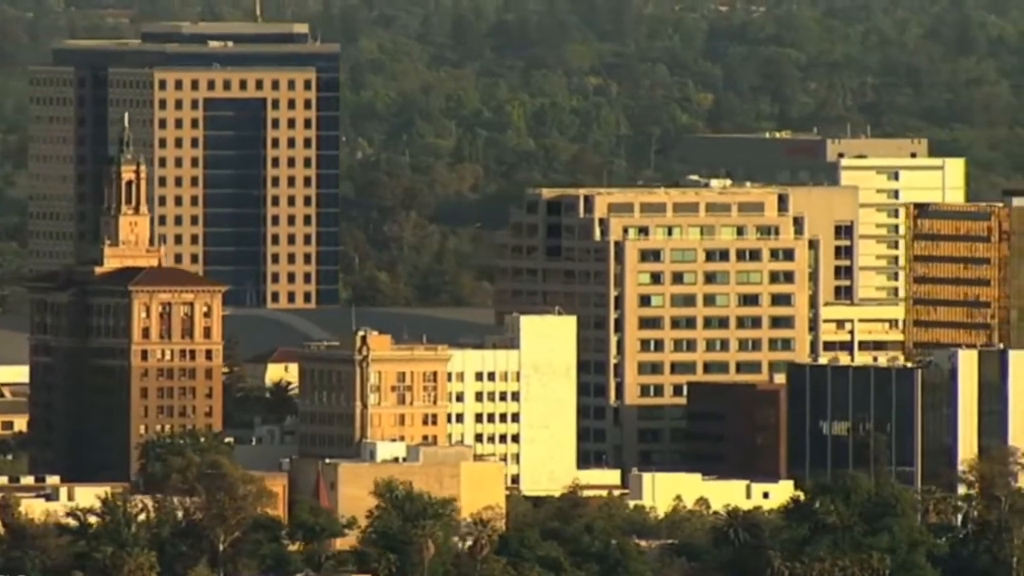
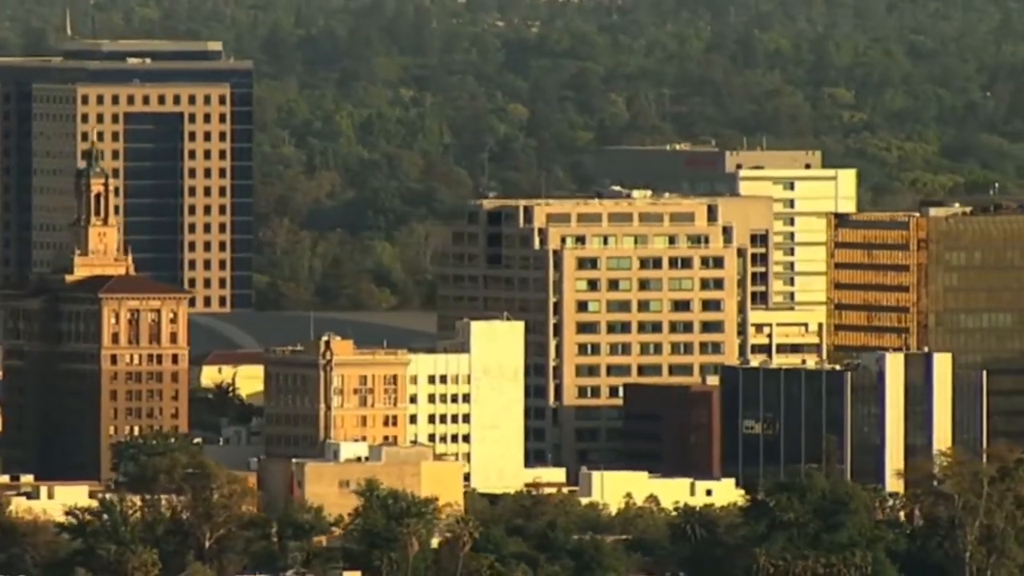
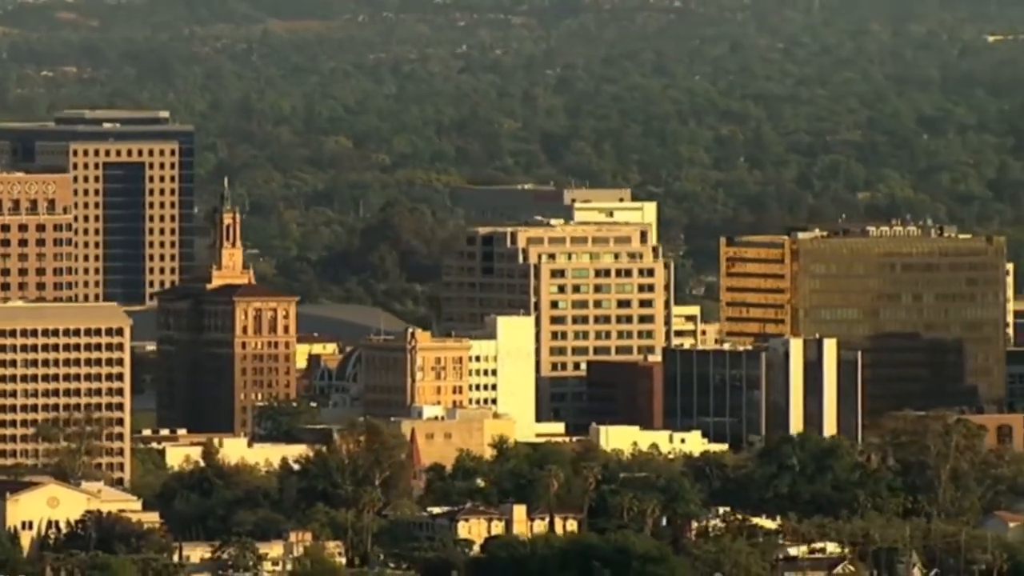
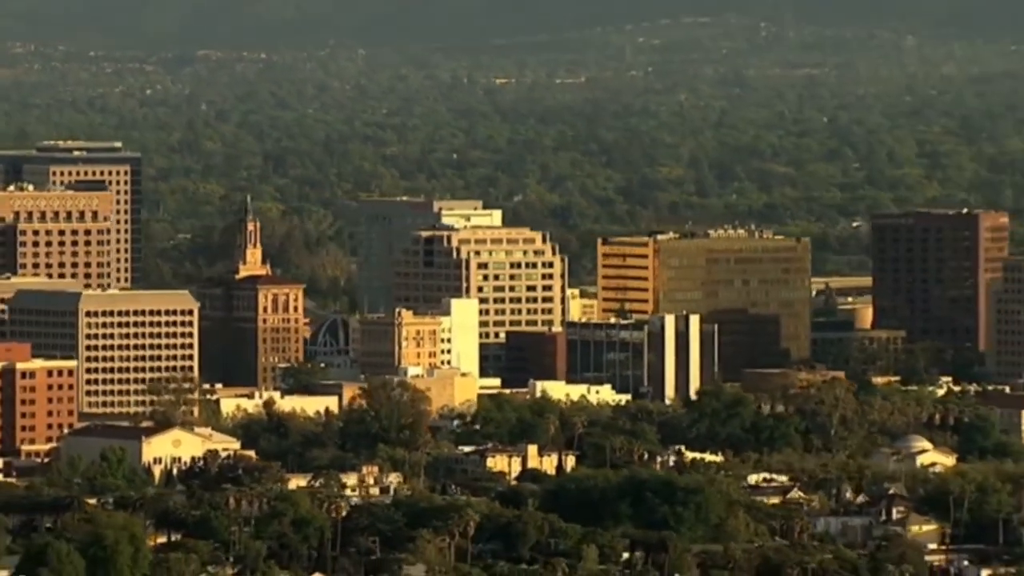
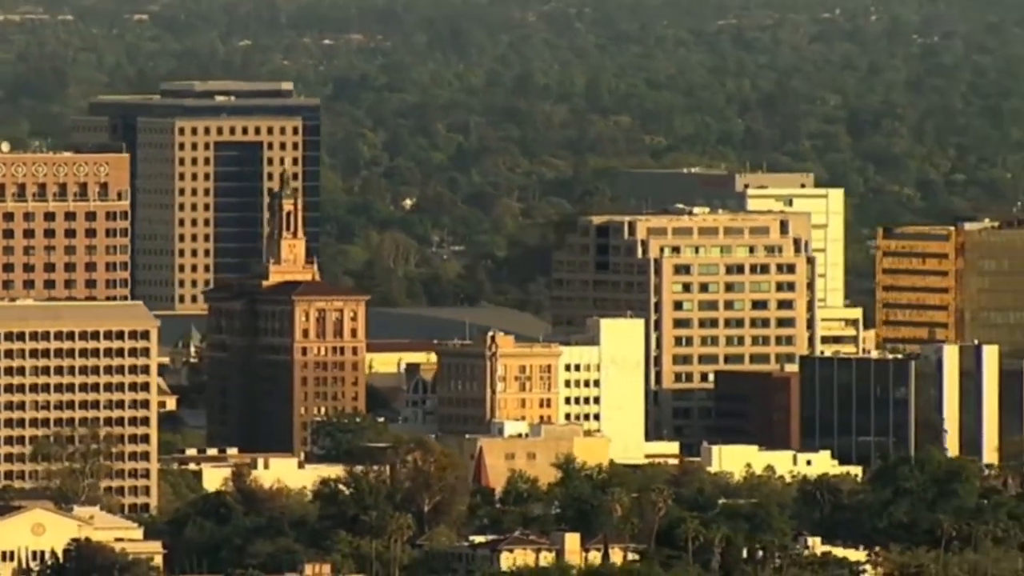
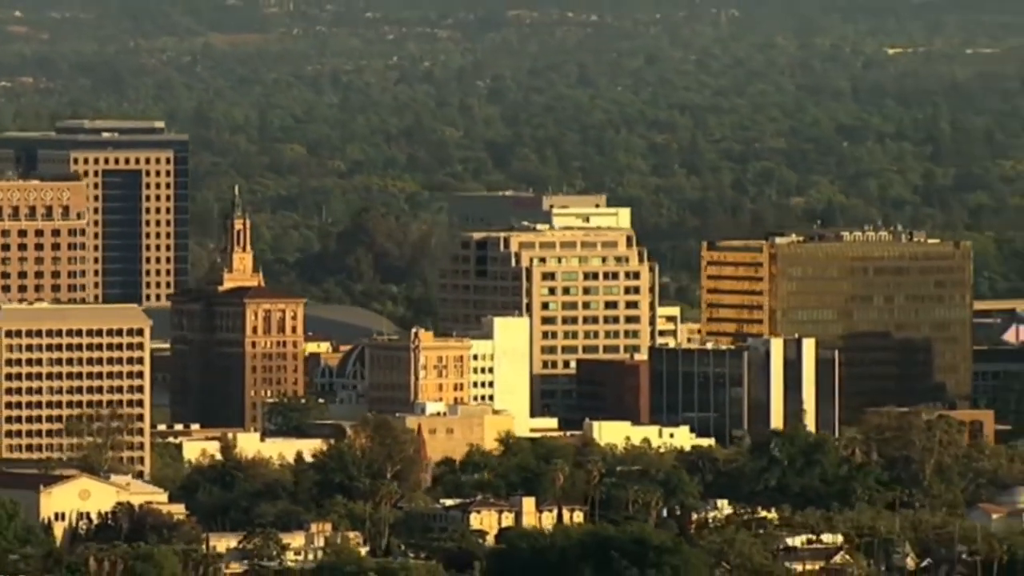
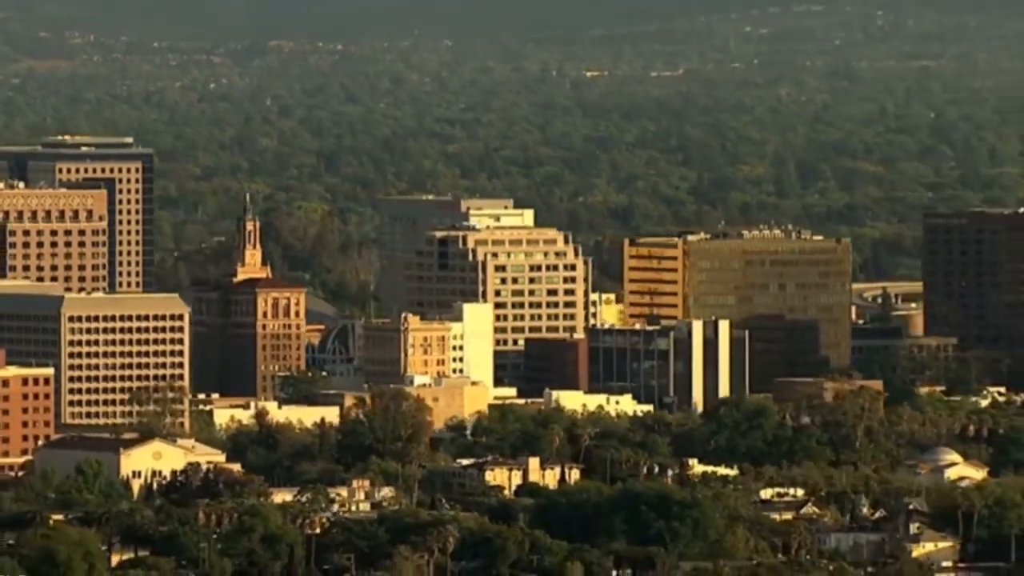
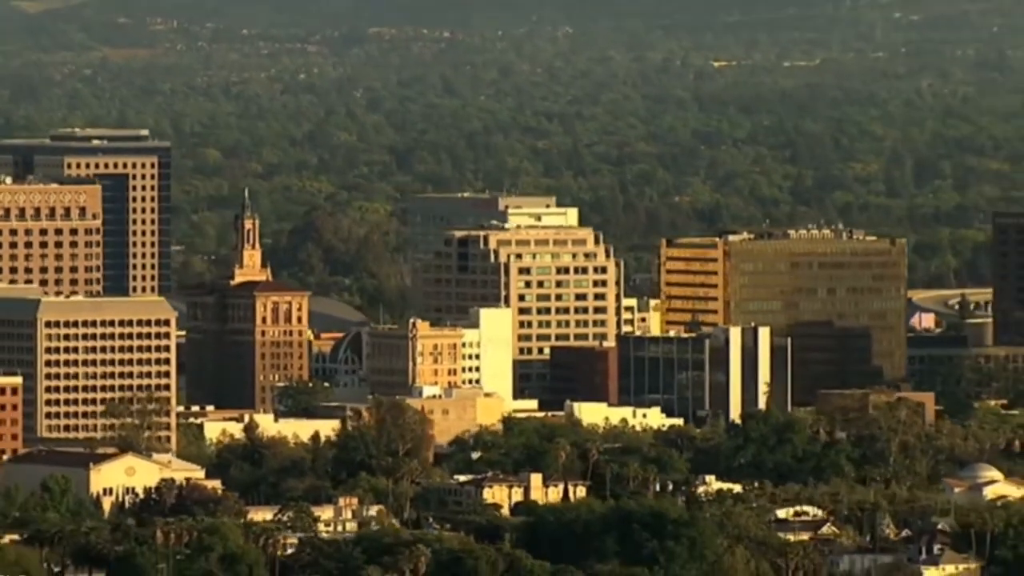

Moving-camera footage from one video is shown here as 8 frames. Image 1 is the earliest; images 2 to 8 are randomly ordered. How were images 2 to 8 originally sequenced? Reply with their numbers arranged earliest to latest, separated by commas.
2, 5, 3, 6, 8, 7, 4
